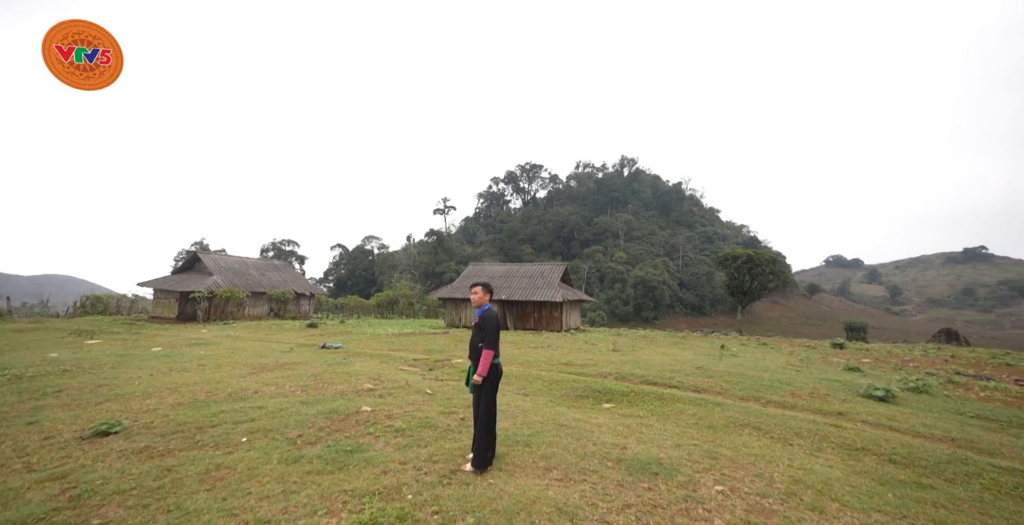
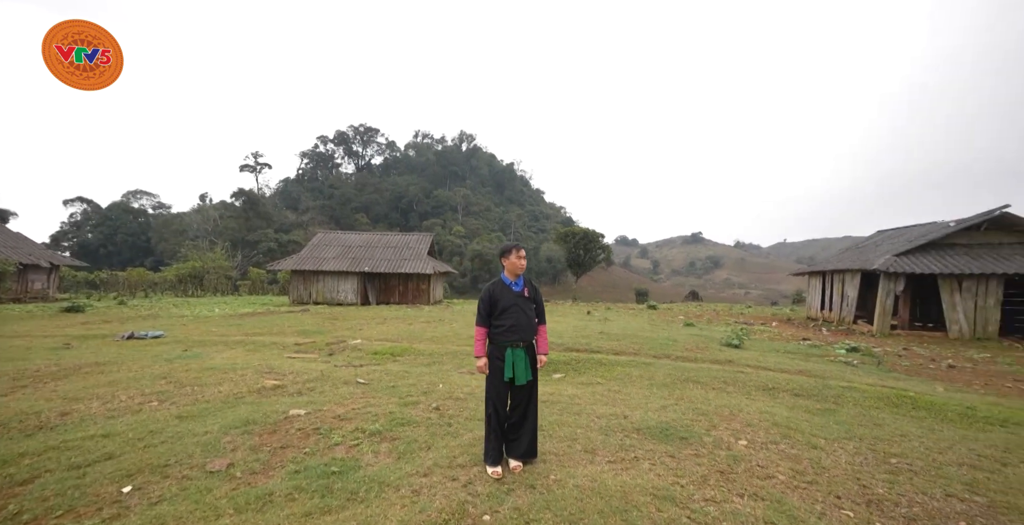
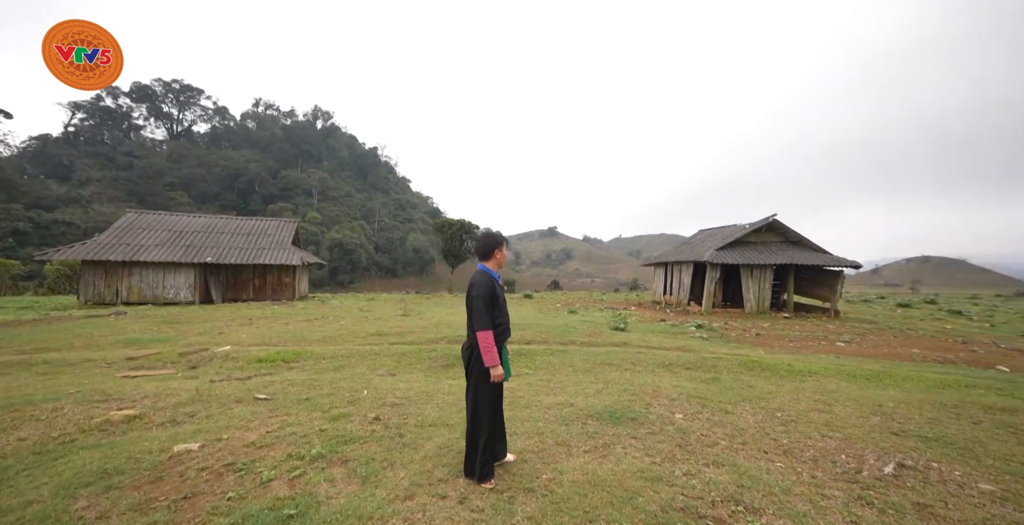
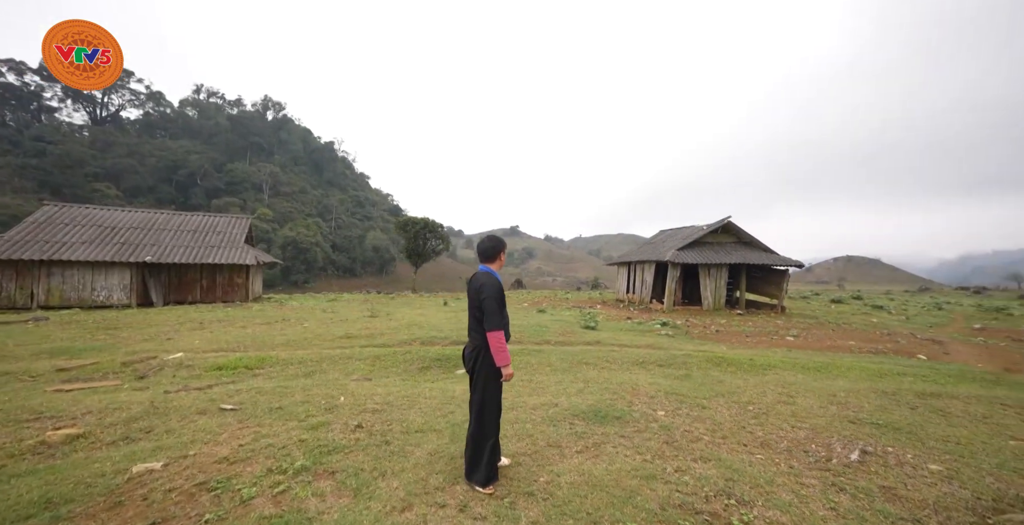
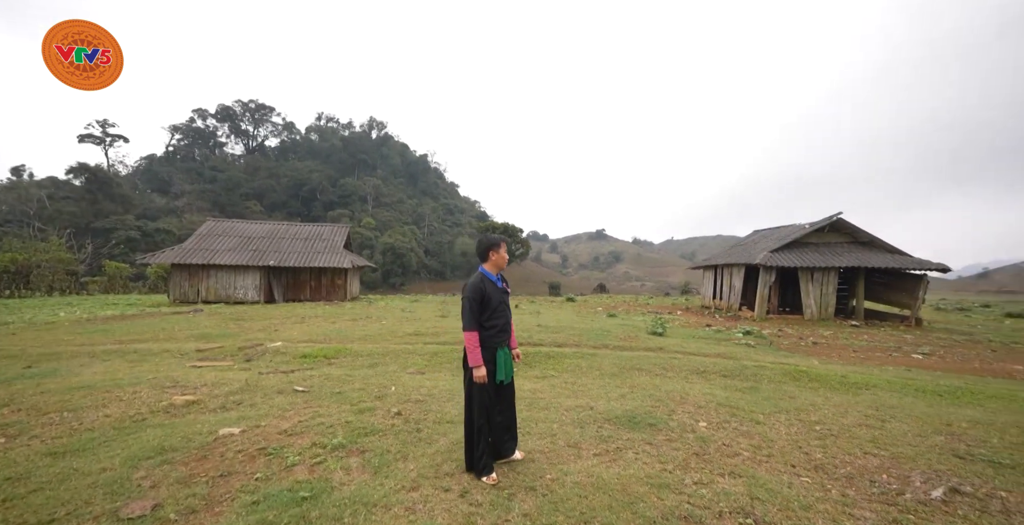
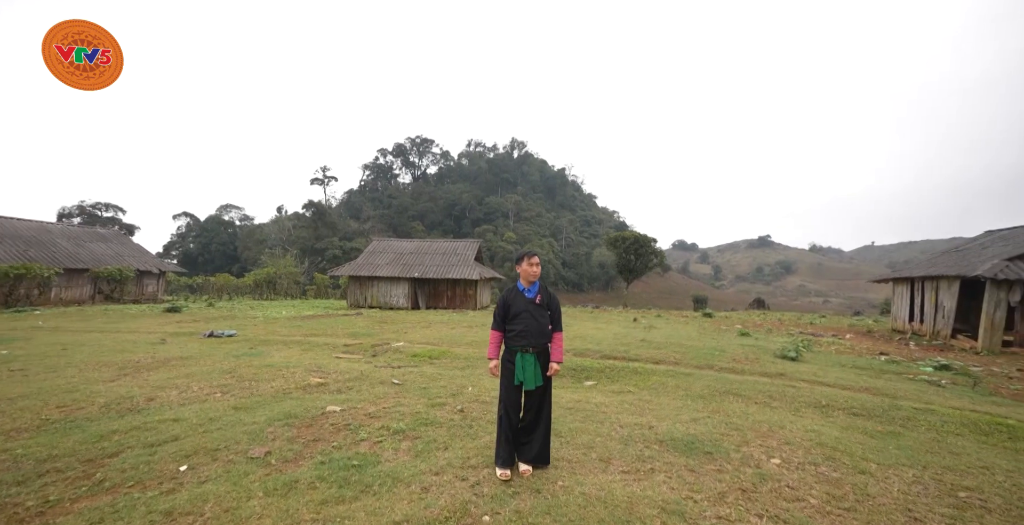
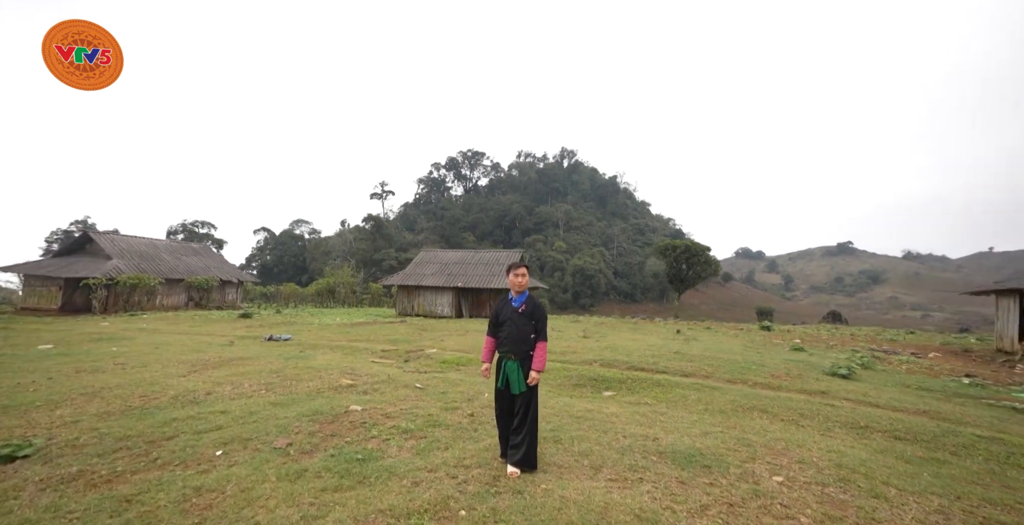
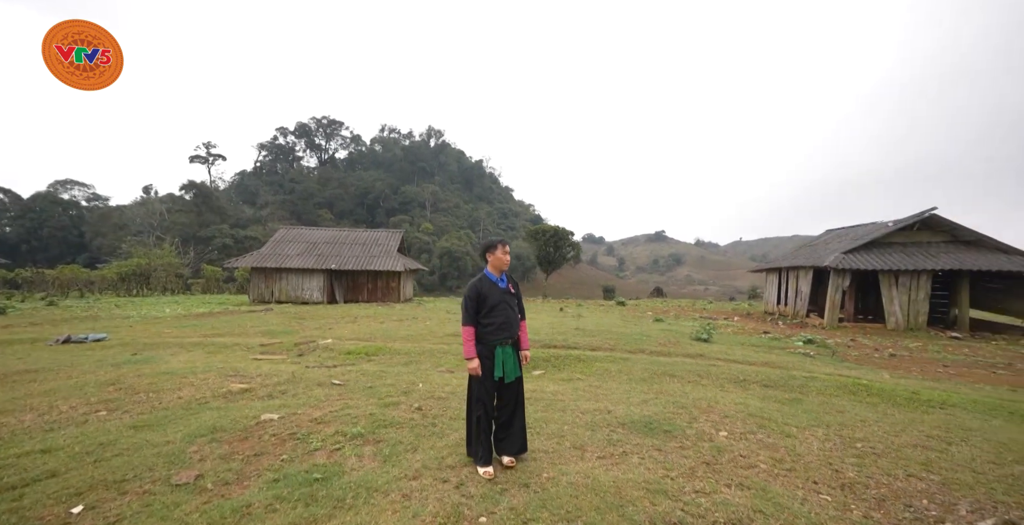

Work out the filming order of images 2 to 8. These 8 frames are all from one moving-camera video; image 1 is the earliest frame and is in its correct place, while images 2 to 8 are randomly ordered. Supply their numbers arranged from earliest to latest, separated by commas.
7, 6, 2, 8, 5, 3, 4
